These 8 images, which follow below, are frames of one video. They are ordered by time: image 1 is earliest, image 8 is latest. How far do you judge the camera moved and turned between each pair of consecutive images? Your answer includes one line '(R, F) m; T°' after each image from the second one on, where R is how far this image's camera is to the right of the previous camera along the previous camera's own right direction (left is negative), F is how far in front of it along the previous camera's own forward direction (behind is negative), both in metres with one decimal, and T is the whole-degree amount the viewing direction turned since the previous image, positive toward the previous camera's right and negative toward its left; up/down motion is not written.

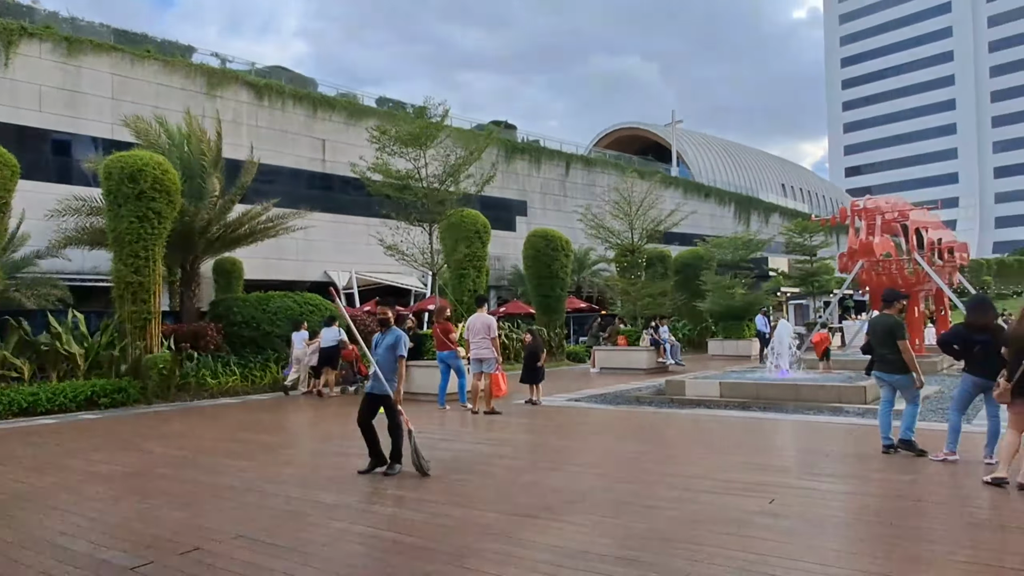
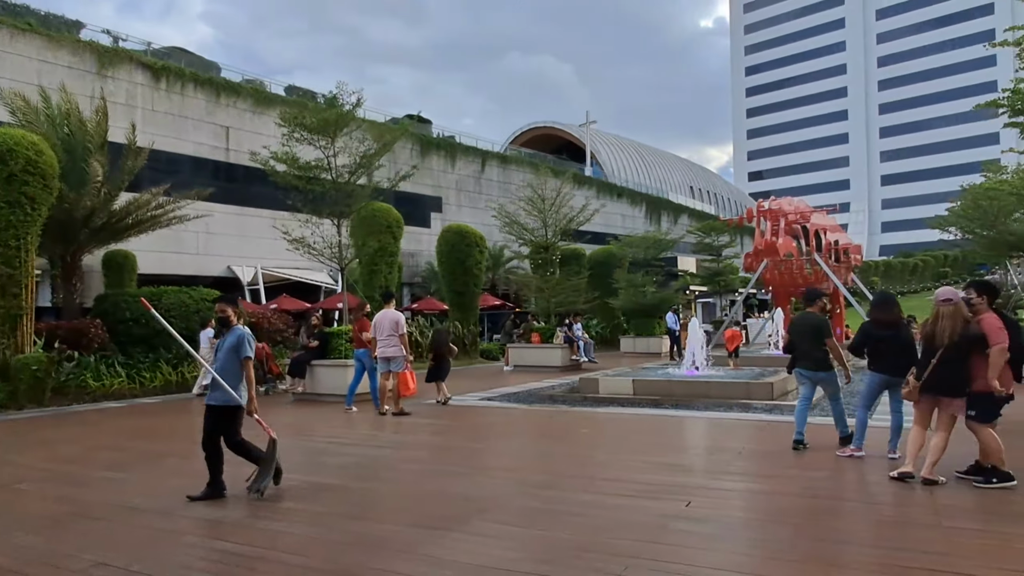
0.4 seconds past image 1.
(0.0, +0.3) m; +7°
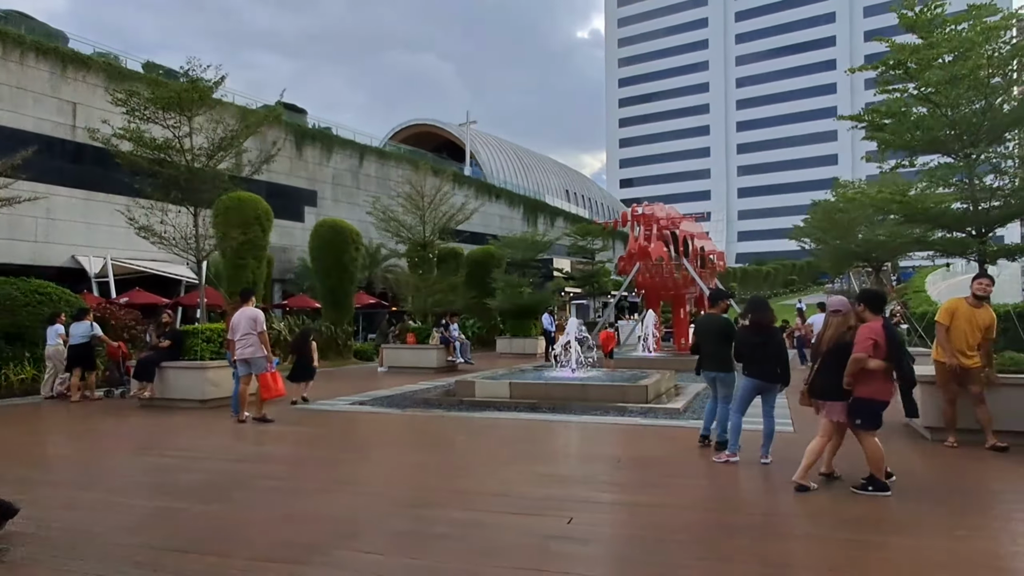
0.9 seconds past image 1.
(0.0, +0.4) m; +10°
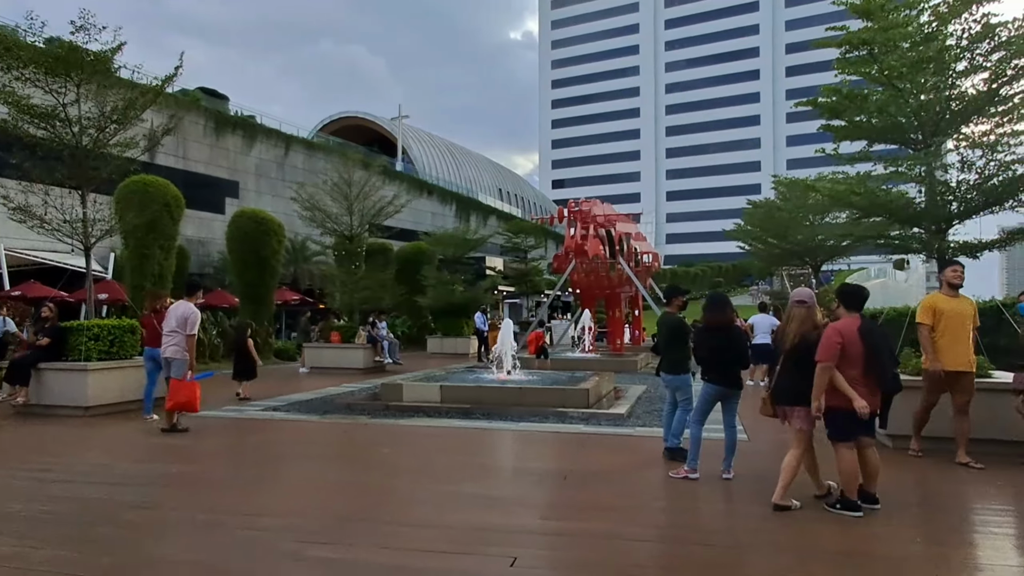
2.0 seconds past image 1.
(0.0, +0.9) m; +5°
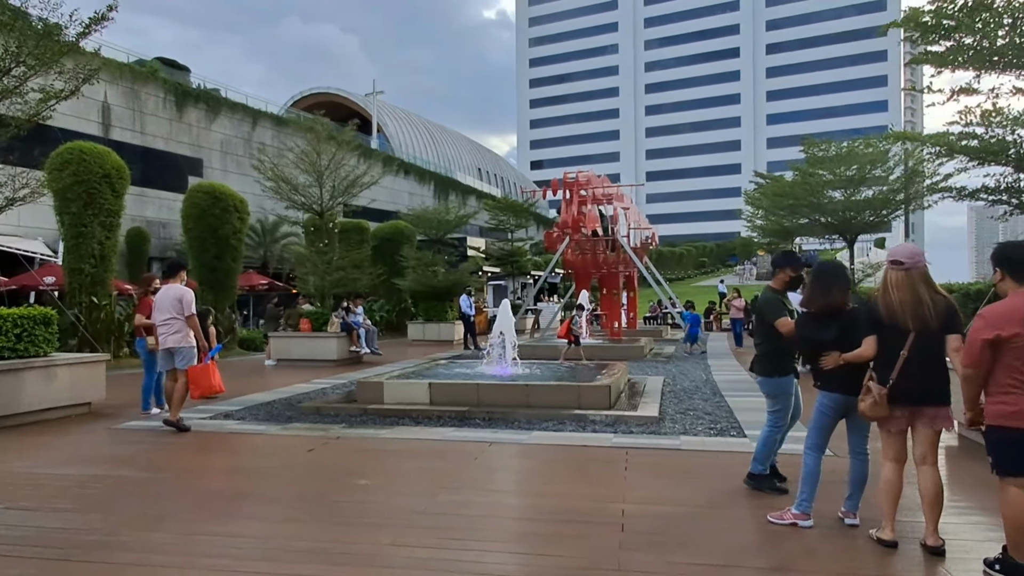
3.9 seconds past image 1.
(-0.3, +1.9) m; +2°
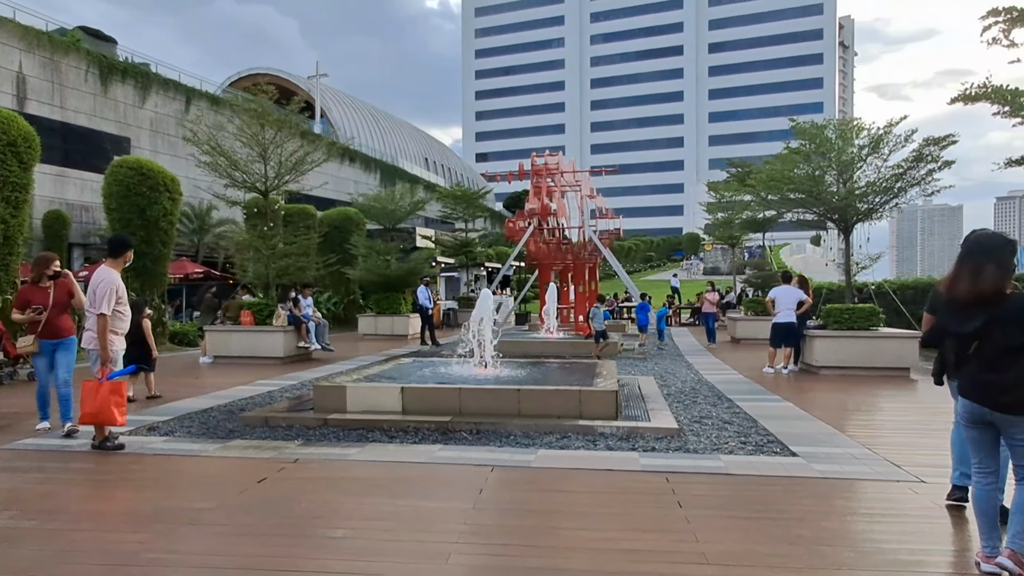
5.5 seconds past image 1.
(-0.5, +1.3) m; +5°
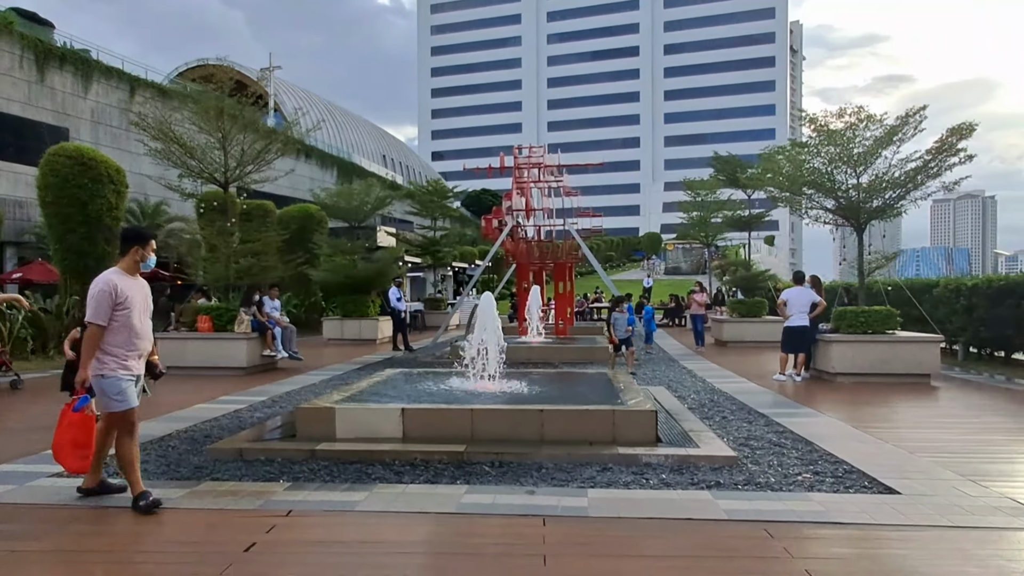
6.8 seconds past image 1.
(-0.6, +1.1) m; +4°
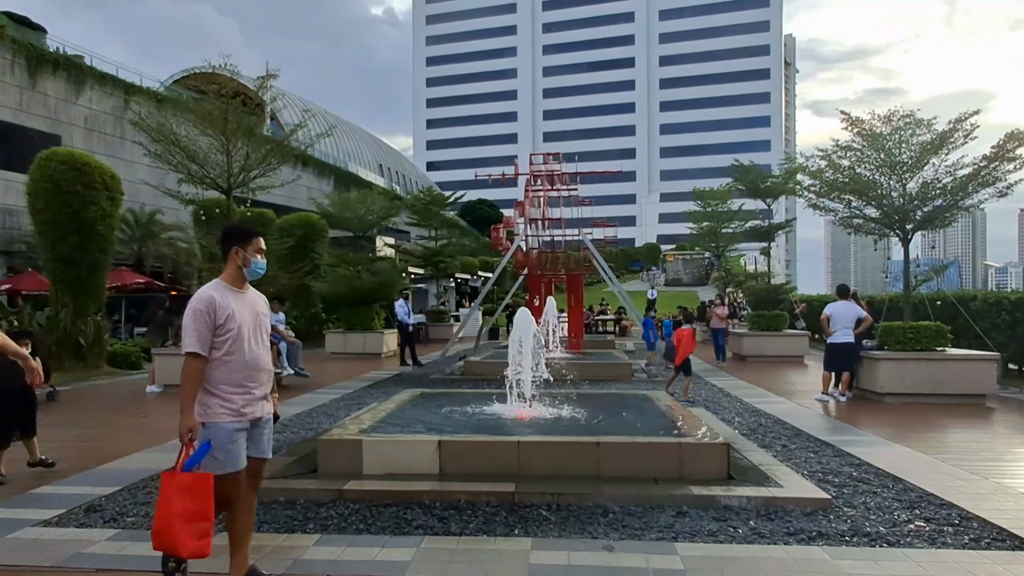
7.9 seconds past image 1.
(-0.5, +0.7) m; +1°
